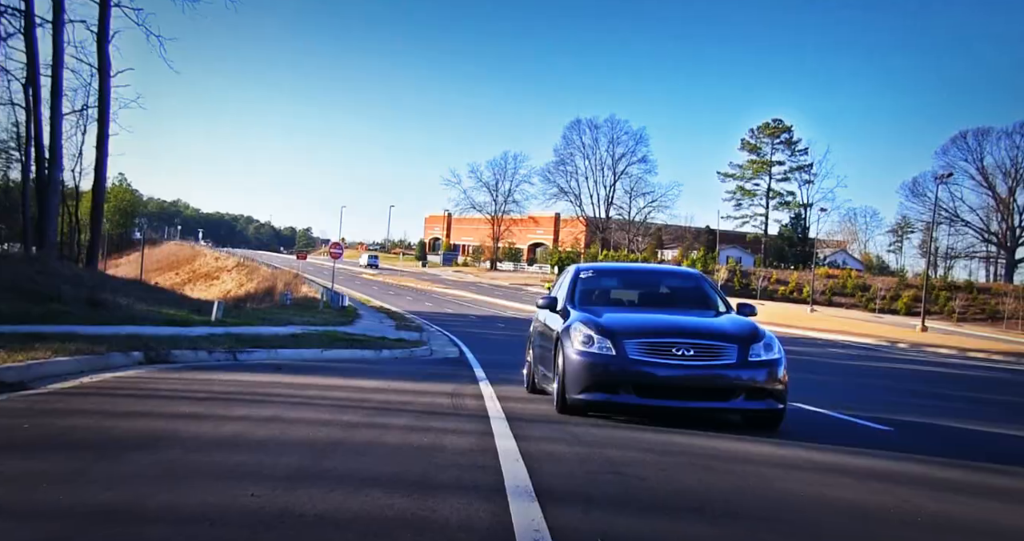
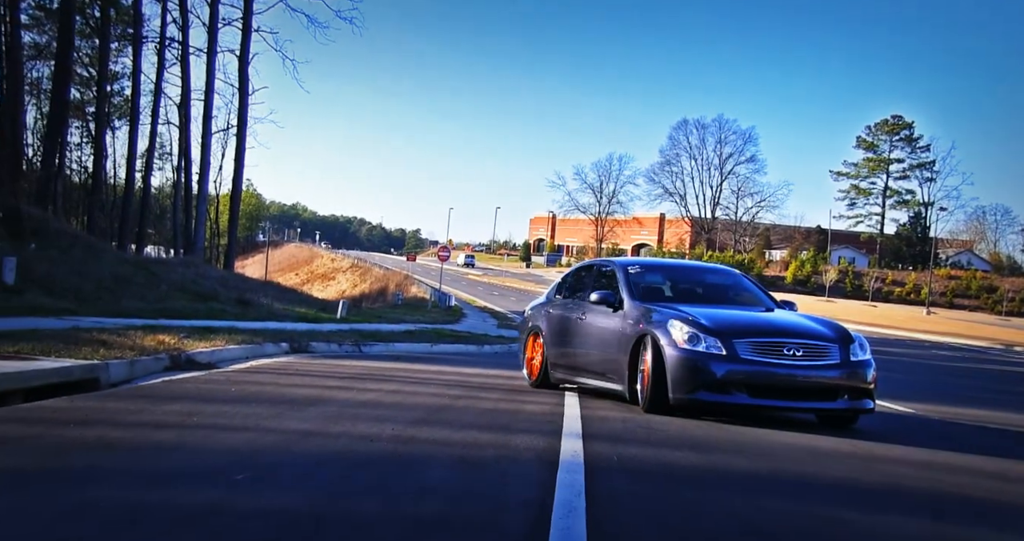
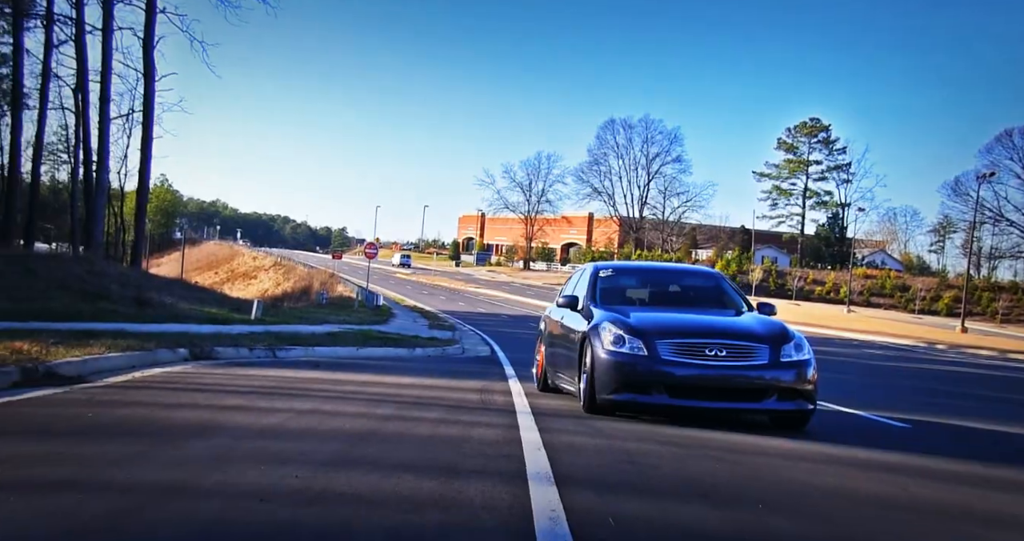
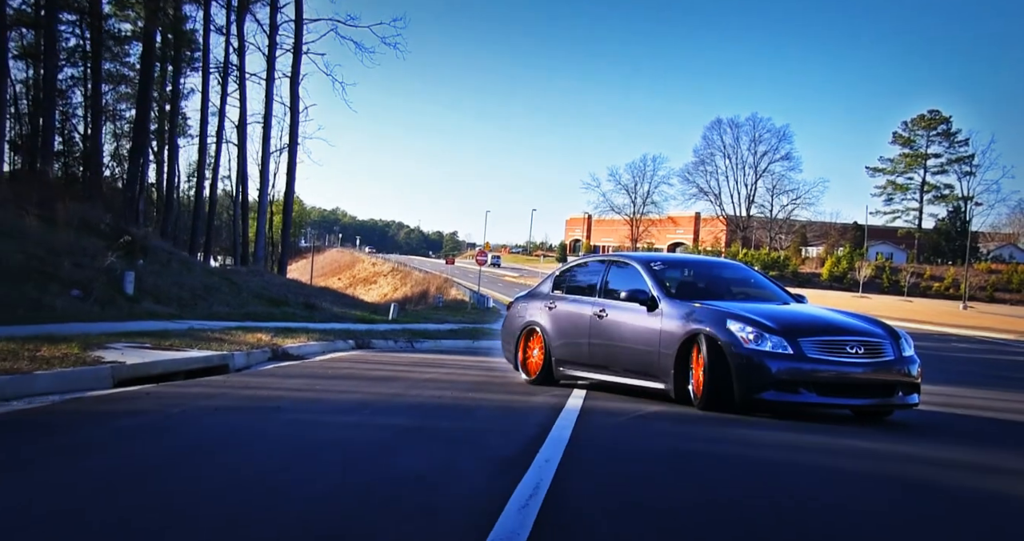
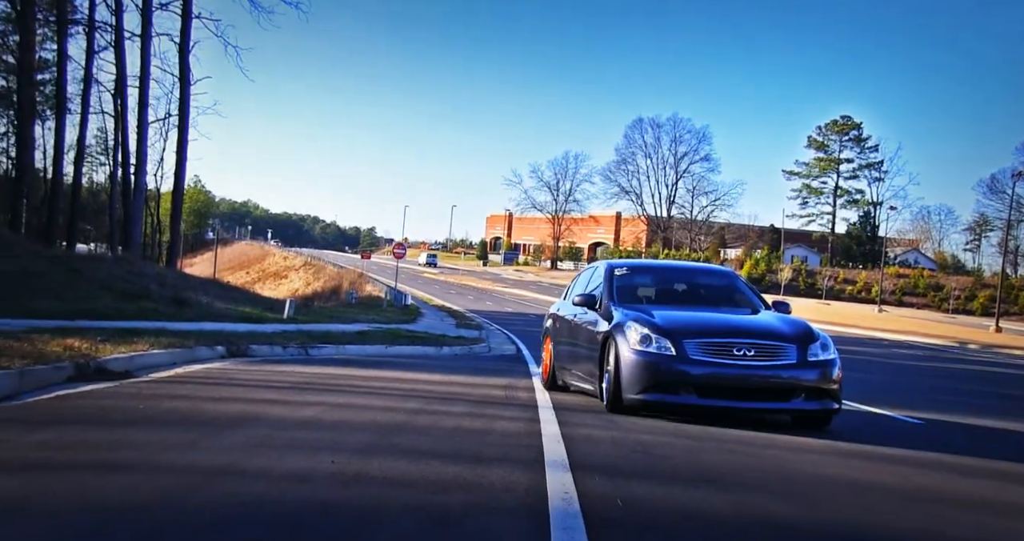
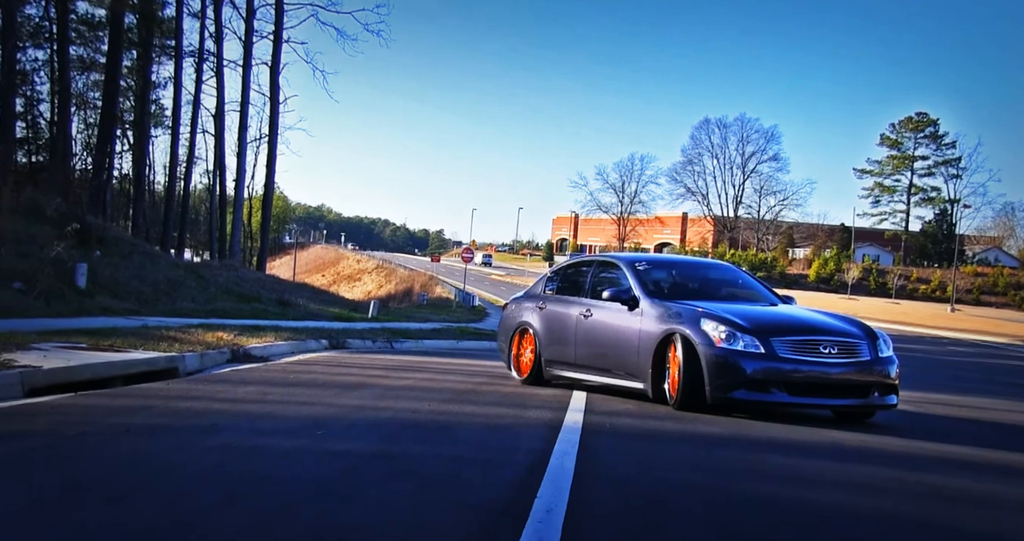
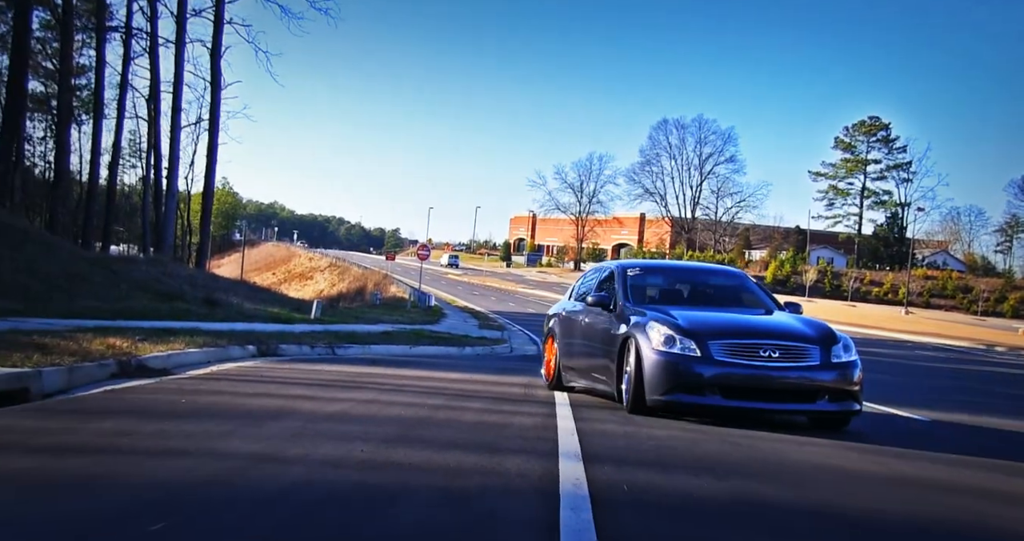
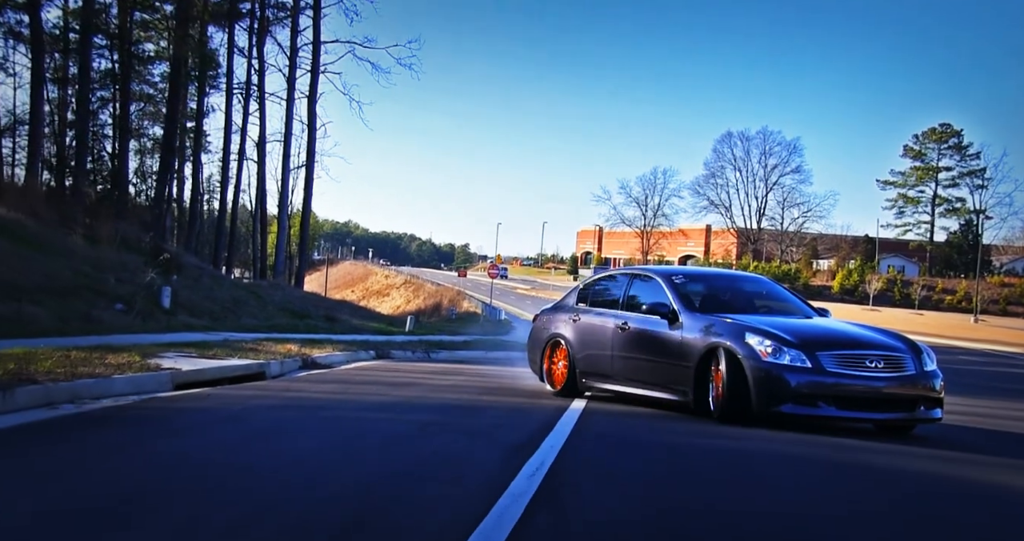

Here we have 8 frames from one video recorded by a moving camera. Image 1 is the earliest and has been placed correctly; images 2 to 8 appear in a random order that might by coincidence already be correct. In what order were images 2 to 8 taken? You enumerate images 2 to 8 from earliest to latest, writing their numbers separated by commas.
3, 5, 7, 2, 6, 4, 8
